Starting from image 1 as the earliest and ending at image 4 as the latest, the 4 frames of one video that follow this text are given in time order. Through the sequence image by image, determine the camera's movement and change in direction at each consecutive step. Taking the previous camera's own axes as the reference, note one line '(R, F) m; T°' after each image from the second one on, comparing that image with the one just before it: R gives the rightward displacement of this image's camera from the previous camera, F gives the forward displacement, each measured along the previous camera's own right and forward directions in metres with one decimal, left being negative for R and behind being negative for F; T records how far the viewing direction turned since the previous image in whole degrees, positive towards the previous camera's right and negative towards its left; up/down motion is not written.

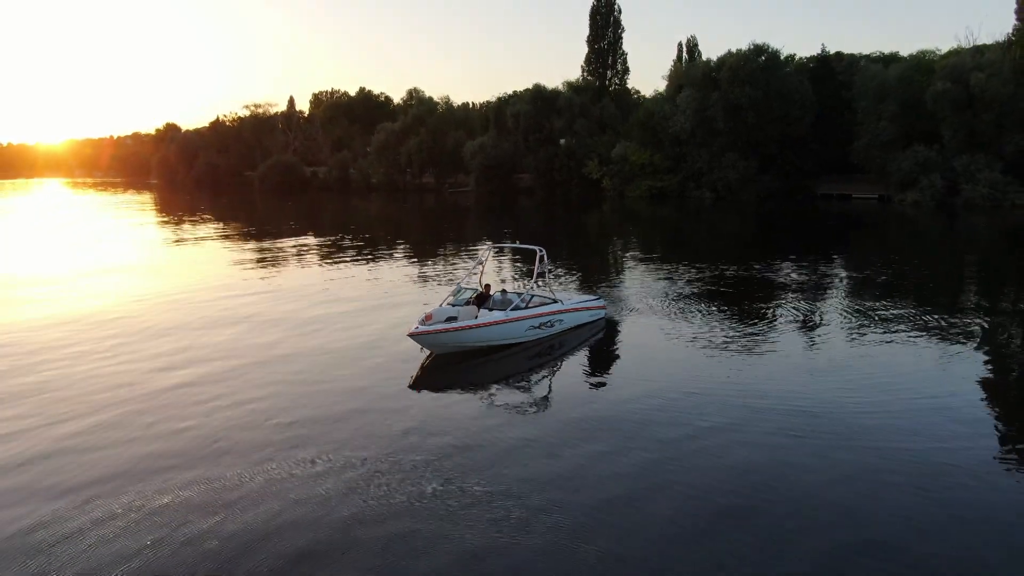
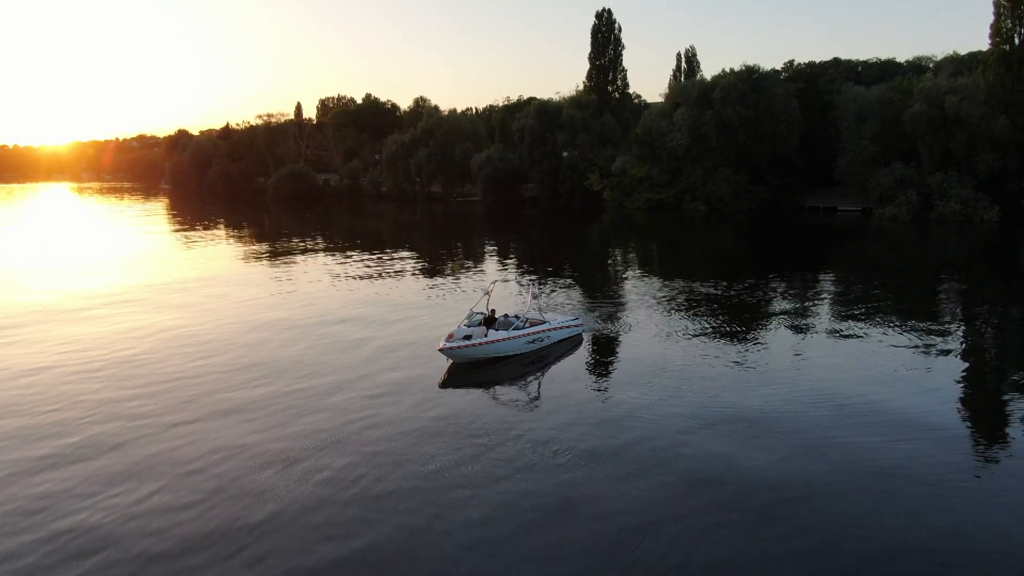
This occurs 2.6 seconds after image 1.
(-0.2, -2.1) m; 0°
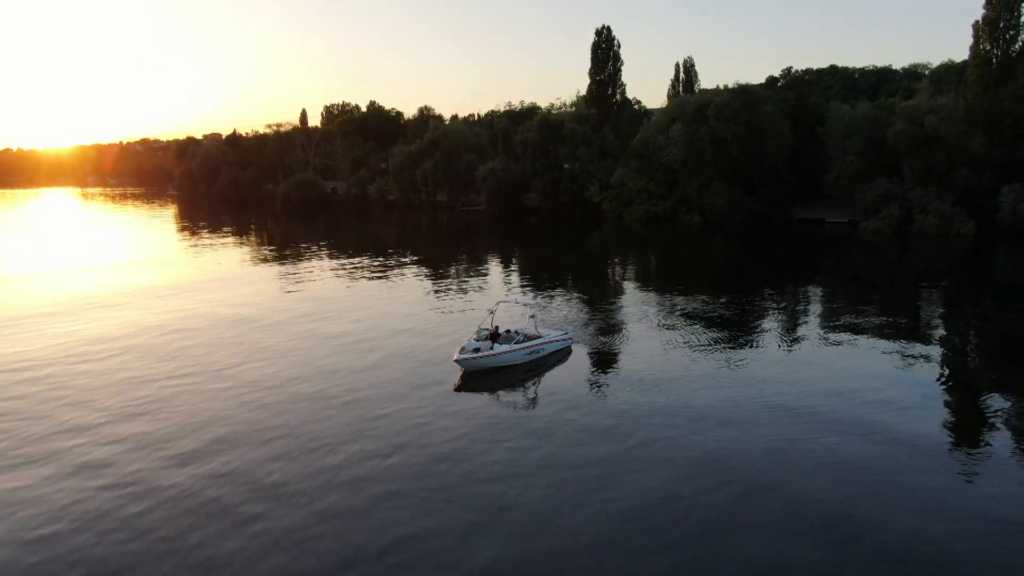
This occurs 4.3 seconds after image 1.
(-0.1, -1.7) m; 0°
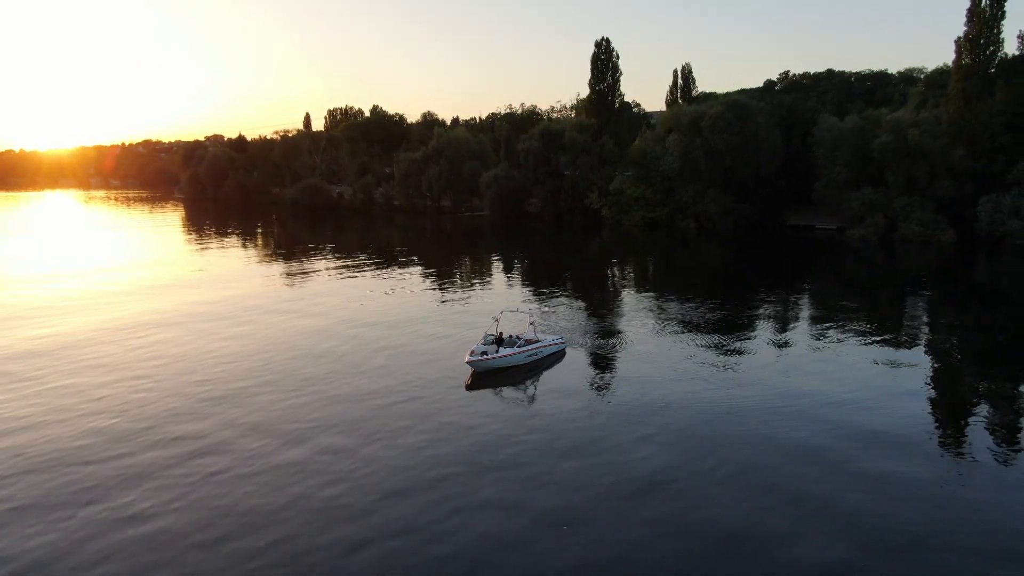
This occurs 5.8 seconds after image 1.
(-0.1, -1.5) m; 0°
